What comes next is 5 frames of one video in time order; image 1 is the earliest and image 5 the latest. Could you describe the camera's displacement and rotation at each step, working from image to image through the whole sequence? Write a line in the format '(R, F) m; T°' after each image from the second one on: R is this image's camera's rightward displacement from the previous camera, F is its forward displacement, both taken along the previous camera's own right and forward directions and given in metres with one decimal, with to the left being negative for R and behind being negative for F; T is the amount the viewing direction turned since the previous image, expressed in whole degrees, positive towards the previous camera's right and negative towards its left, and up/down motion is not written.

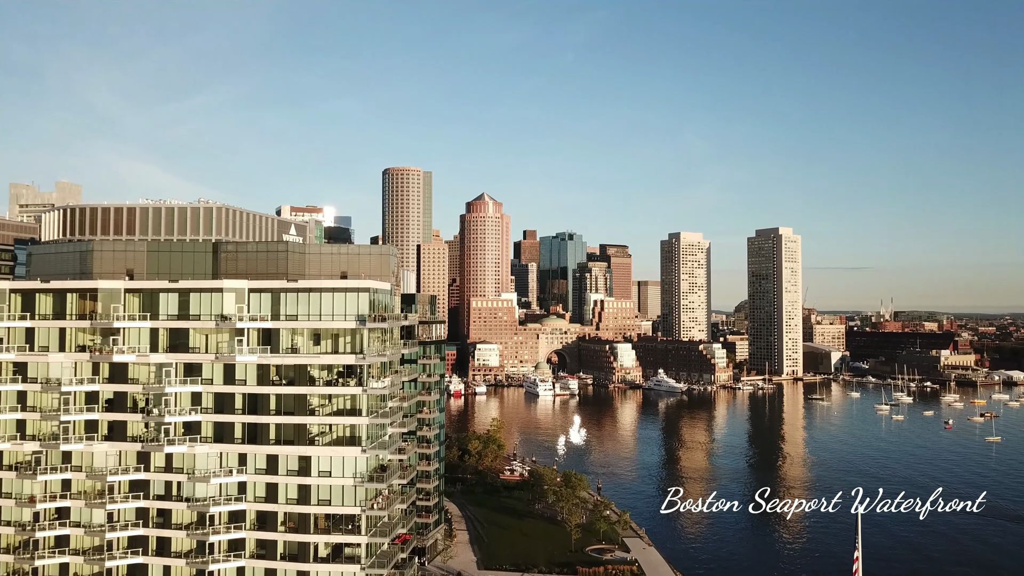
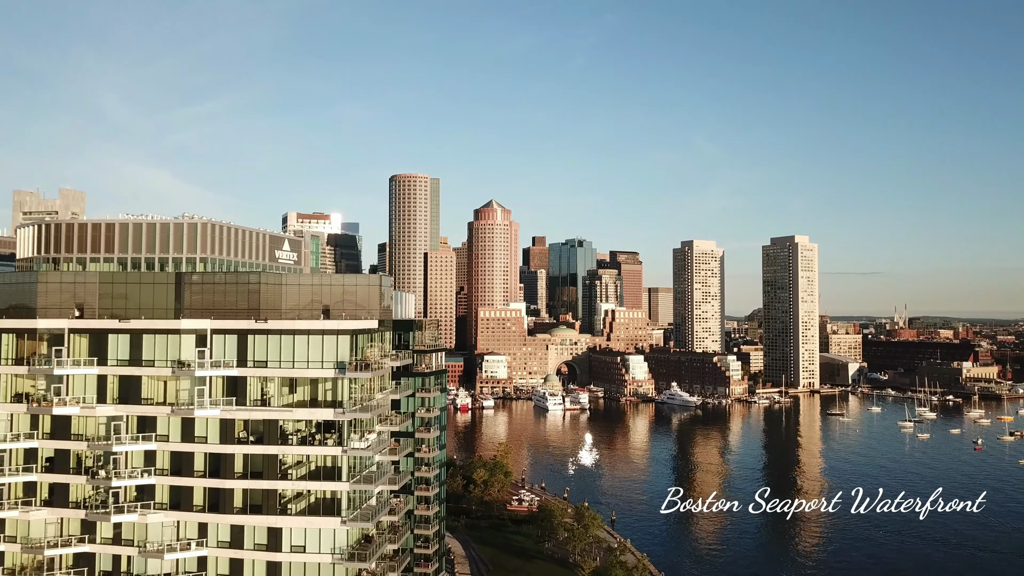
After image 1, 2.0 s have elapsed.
(+0.1, +4.5) m; -1°
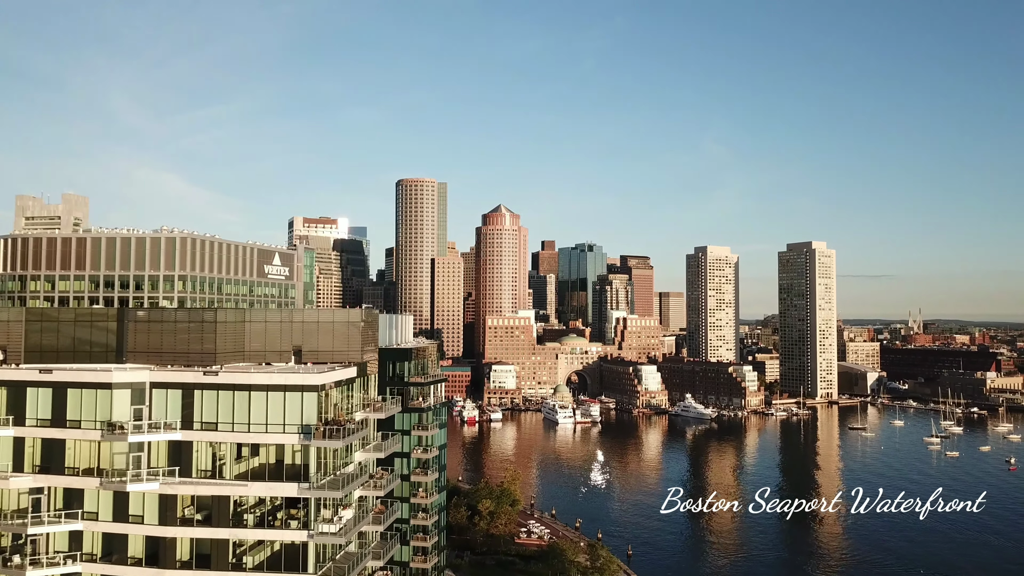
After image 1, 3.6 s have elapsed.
(+0.1, +4.8) m; -1°
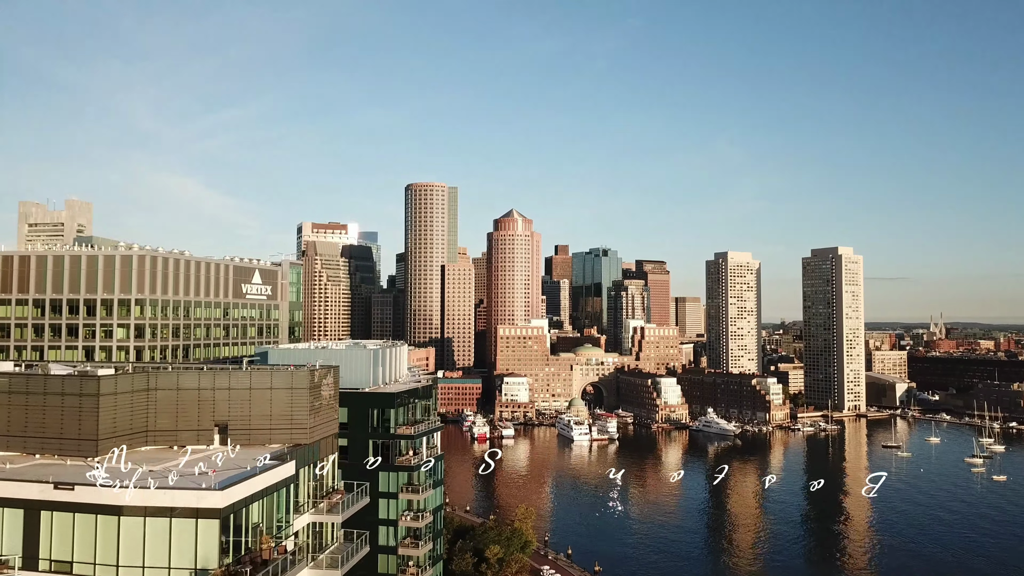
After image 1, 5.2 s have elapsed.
(+0.2, +7.0) m; -1°
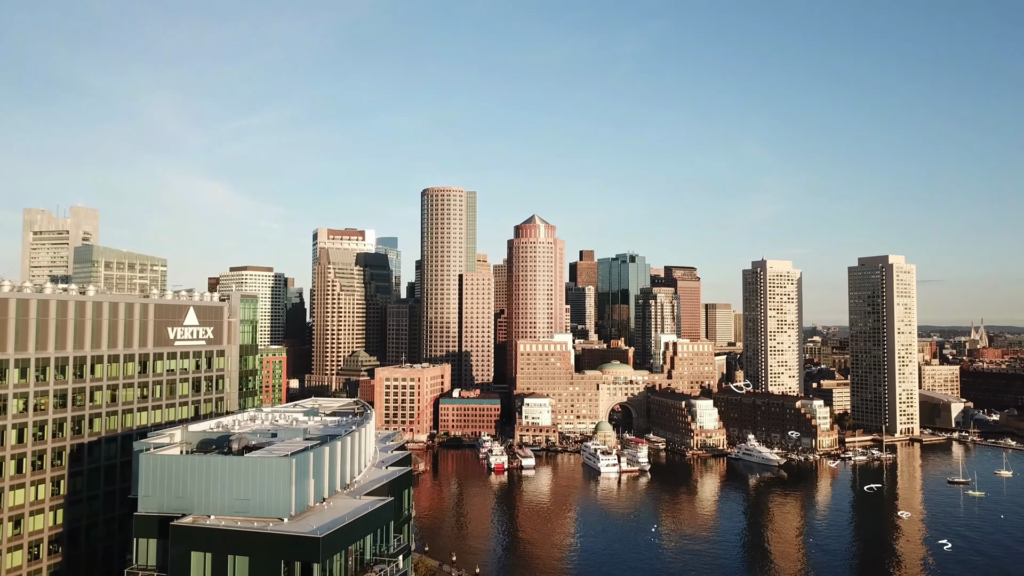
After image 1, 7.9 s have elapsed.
(+0.8, +12.3) m; -2°
